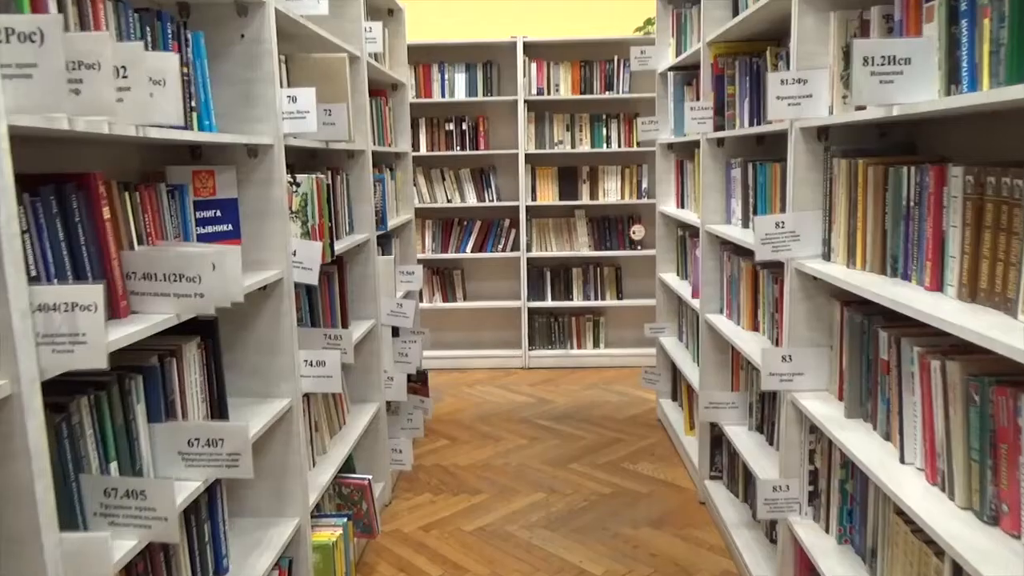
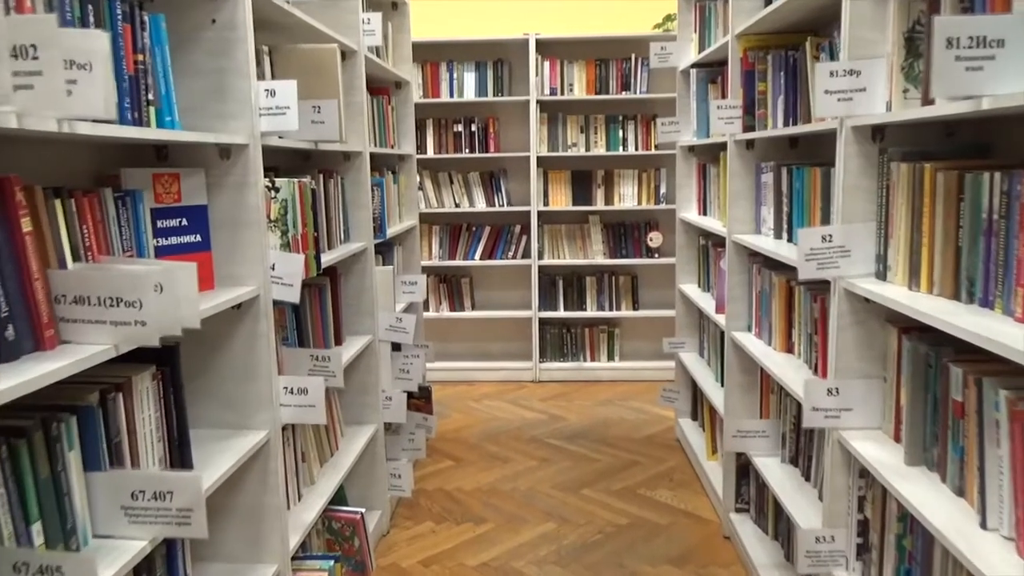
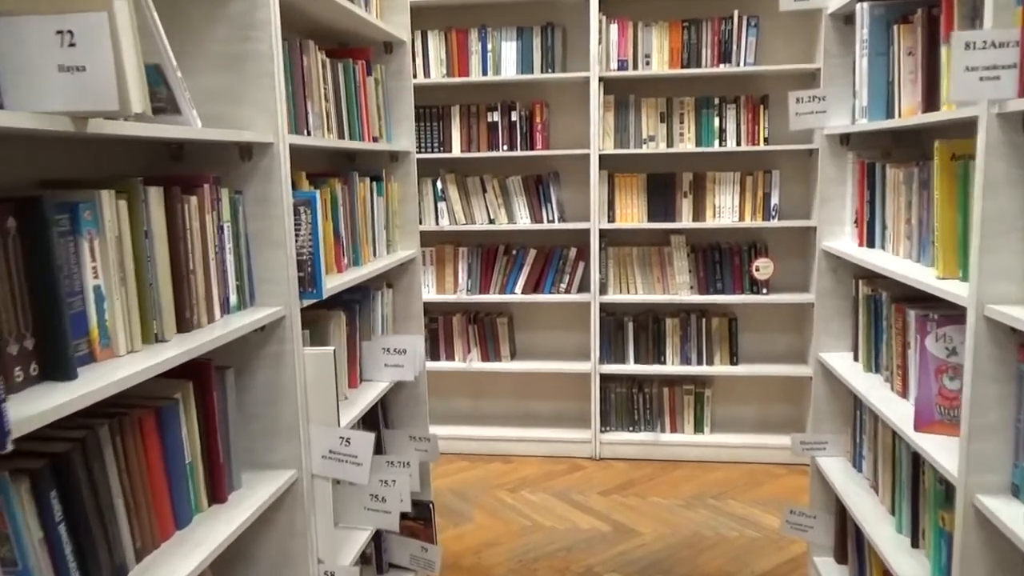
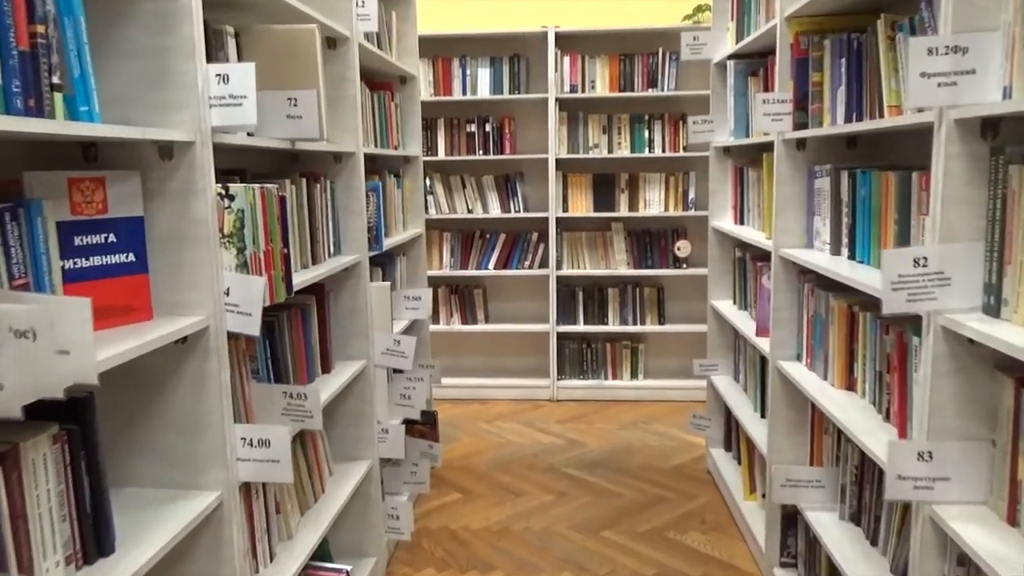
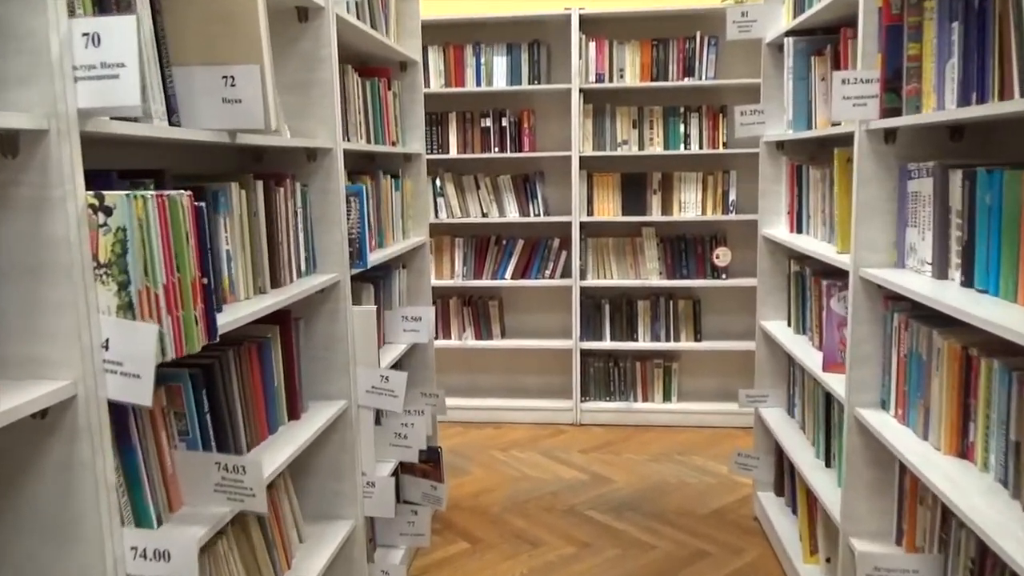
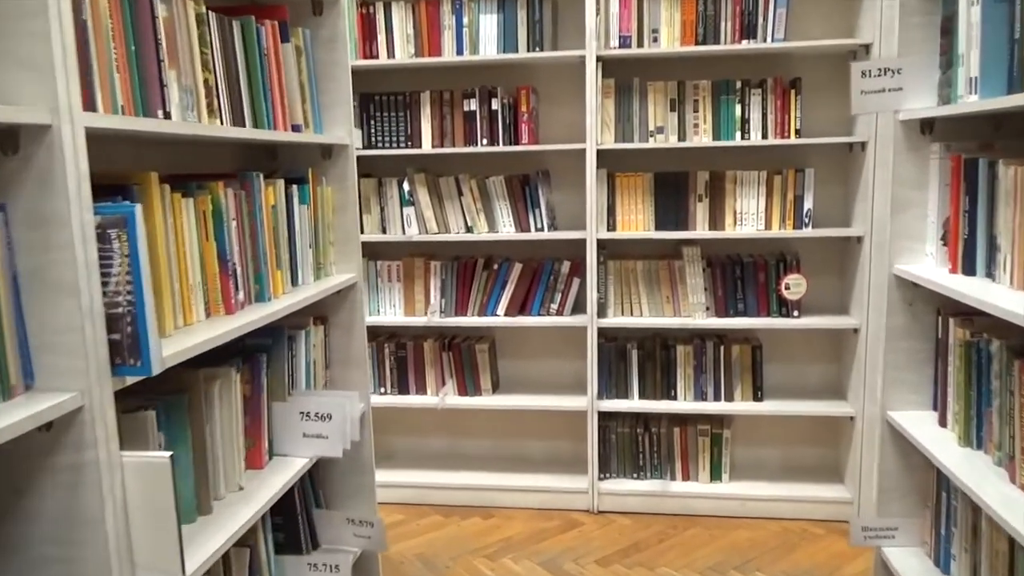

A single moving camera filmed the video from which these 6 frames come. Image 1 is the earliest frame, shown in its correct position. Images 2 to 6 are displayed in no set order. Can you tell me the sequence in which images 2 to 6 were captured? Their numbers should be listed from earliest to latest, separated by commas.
2, 4, 5, 3, 6
